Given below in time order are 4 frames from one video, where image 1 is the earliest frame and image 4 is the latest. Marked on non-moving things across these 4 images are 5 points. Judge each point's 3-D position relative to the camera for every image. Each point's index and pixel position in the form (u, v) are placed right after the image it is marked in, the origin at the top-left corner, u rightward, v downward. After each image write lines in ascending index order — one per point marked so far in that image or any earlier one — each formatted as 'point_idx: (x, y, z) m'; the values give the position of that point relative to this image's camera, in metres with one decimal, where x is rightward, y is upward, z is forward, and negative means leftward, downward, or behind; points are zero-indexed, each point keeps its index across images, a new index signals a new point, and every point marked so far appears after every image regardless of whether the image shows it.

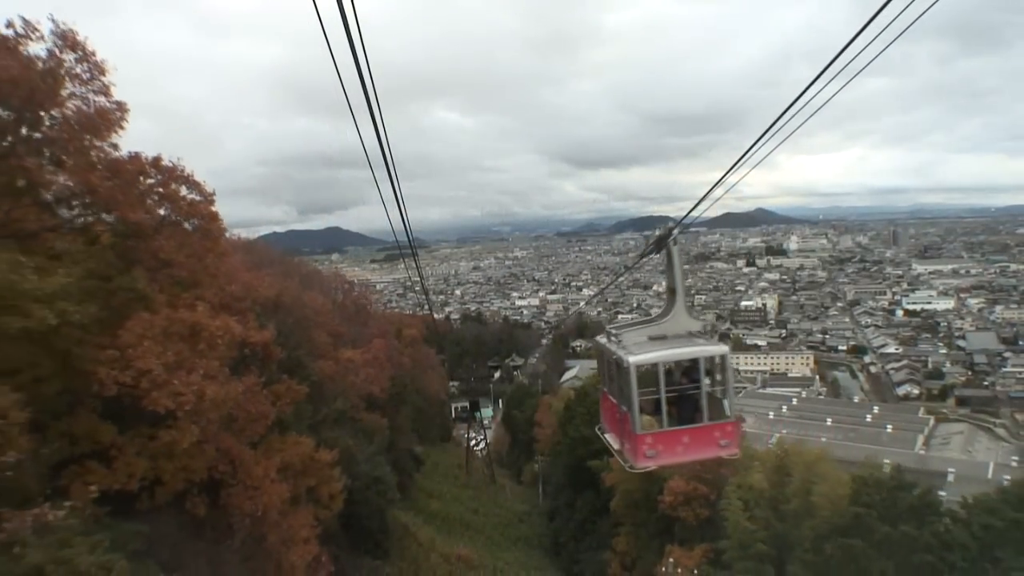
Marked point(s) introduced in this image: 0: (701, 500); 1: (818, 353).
0: (+1.1, -1.3, +3.9) m
1: (+5.5, -1.2, +13.4) m
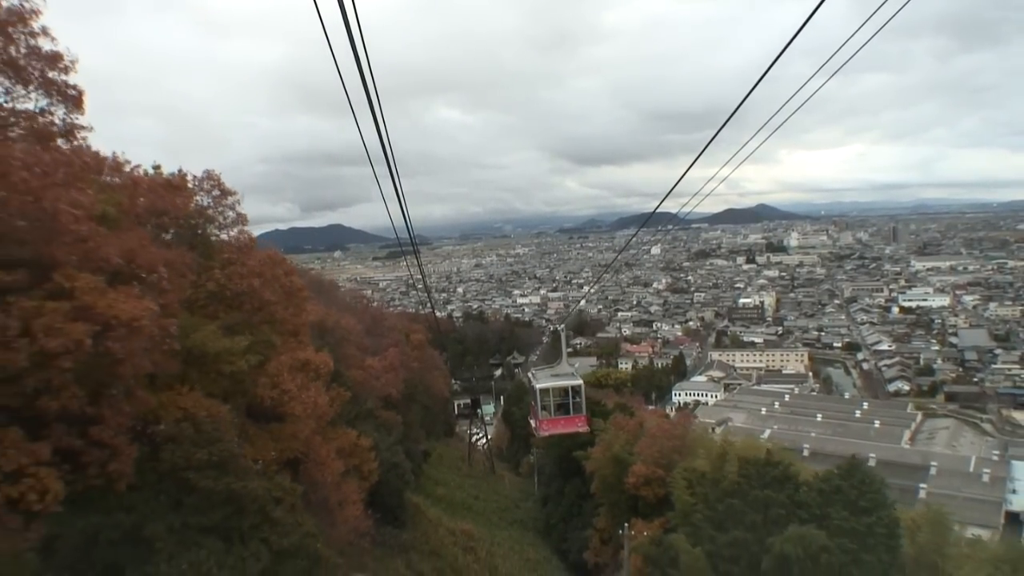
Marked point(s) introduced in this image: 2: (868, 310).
0: (+1.1, -1.3, +4.1) m
1: (+5.5, -1.2, +13.6) m
2: (+7.6, -0.5, +15.2) m
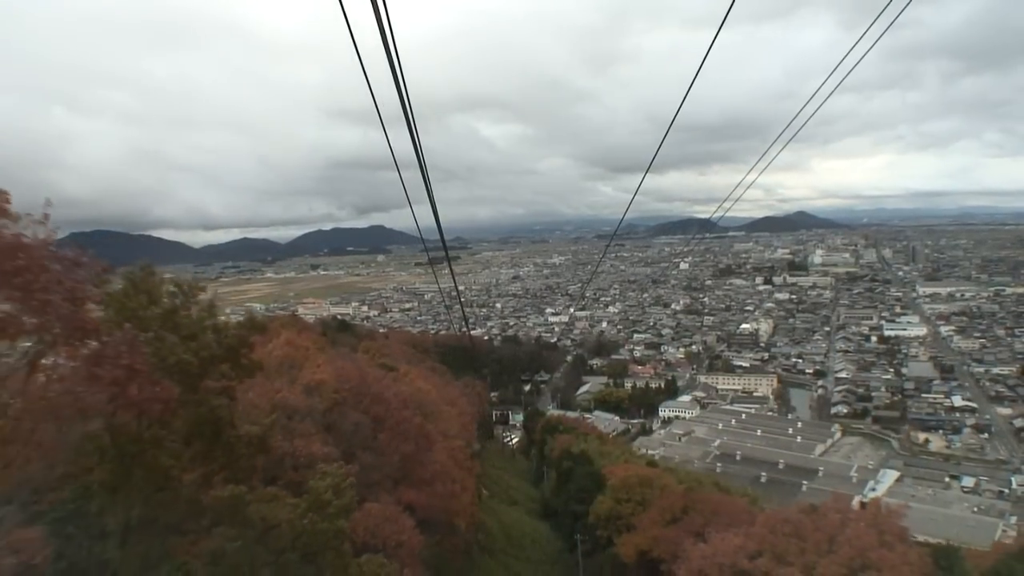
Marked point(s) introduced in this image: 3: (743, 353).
0: (+1.3, -1.9, +6.6) m
1: (+6.1, -1.9, +15.9) m
2: (+8.3, -1.2, +17.4) m
3: (+5.9, -1.7, +17.9) m
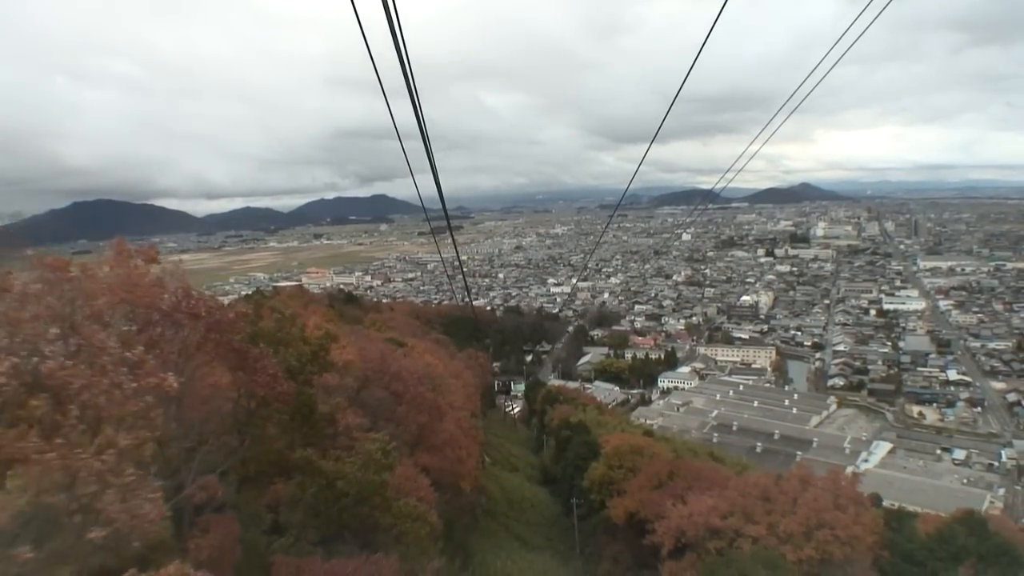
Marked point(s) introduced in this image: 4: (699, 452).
0: (+1.3, -1.7, +6.8) m
1: (+6.2, -1.3, +16.1) m
2: (+8.4, -0.6, +17.5) m
3: (+5.9, -1.0, +18.0) m
4: (+2.3, -1.9, +8.4) m
